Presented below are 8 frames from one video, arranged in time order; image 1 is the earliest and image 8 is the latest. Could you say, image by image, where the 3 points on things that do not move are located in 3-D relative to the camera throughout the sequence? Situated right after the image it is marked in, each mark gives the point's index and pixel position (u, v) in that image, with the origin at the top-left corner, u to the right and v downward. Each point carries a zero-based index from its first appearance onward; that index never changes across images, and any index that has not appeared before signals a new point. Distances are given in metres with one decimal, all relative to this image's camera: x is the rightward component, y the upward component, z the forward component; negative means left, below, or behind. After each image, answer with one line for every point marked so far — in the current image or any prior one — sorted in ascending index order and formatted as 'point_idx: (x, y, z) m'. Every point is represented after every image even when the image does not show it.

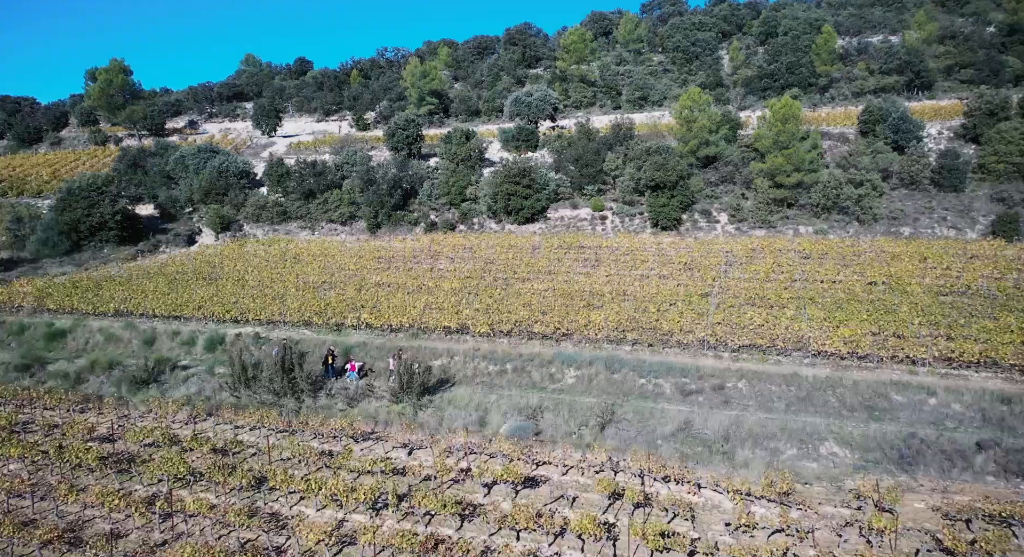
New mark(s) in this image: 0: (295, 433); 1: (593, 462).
0: (-6.0, -4.3, +19.1) m
1: (+2.0, -4.4, +16.5) m
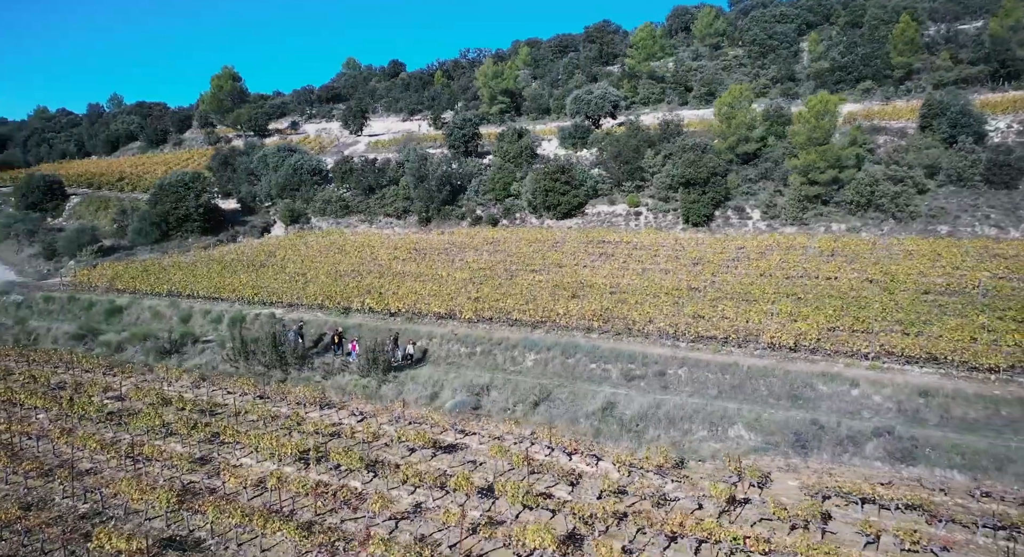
0: (-7.5, -3.8, +21.4) m
1: (0.0, -4.0, +17.7) m
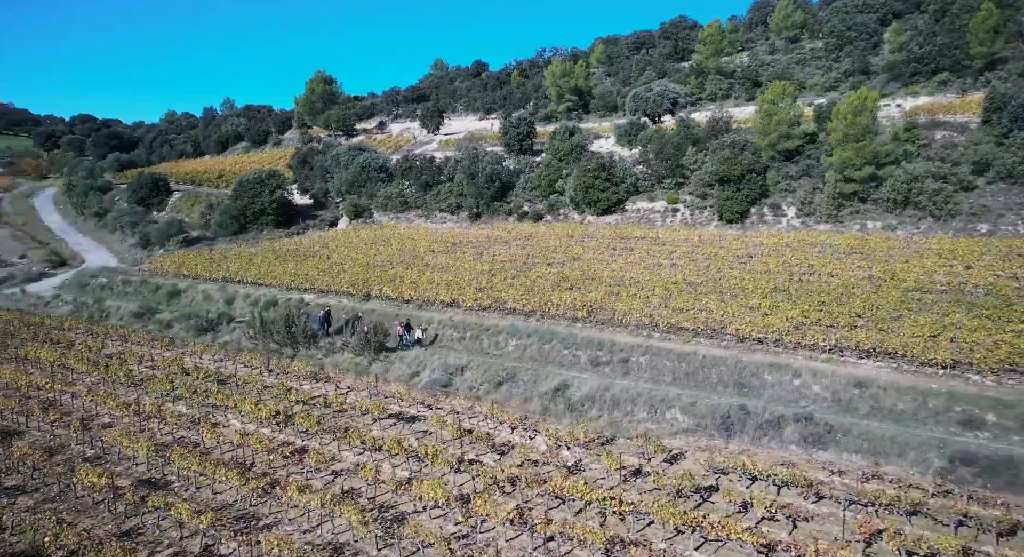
0: (-8.3, -3.3, +23.8) m
1: (-1.2, -3.7, +19.1) m
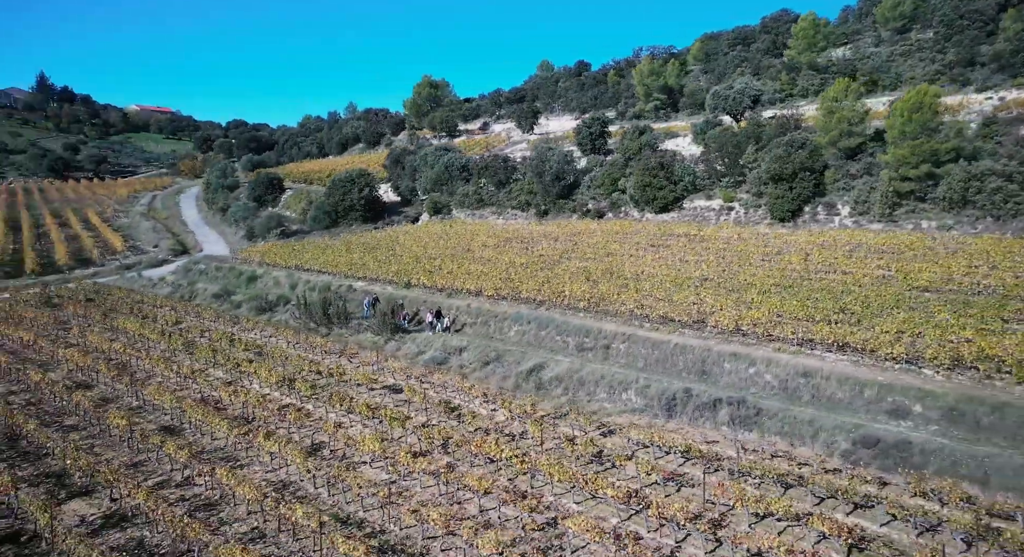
0: (-8.1, -2.7, +26.7) m
1: (-1.9, -3.2, +21.0) m
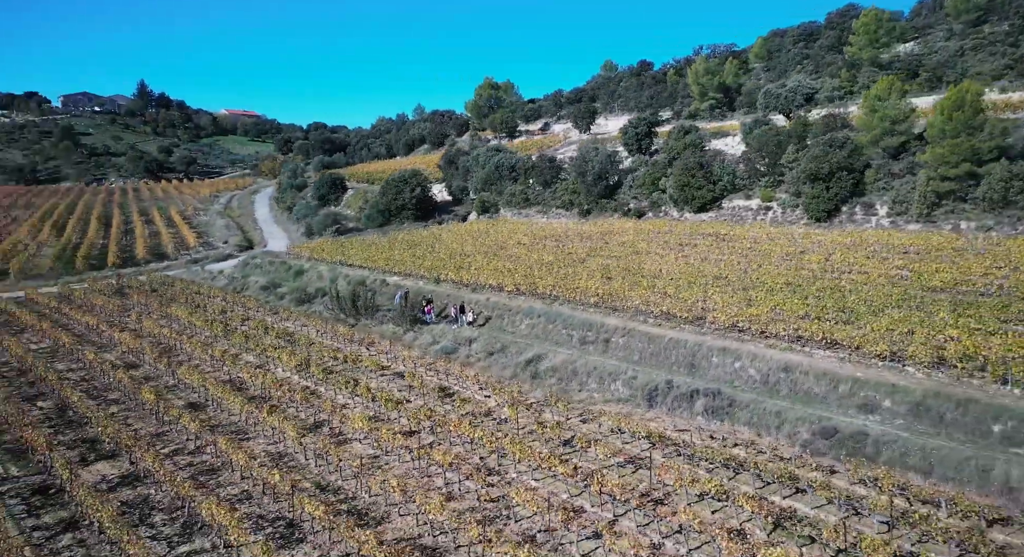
0: (-7.5, -2.4, +28.4) m
1: (-1.9, -3.0, +22.2) m
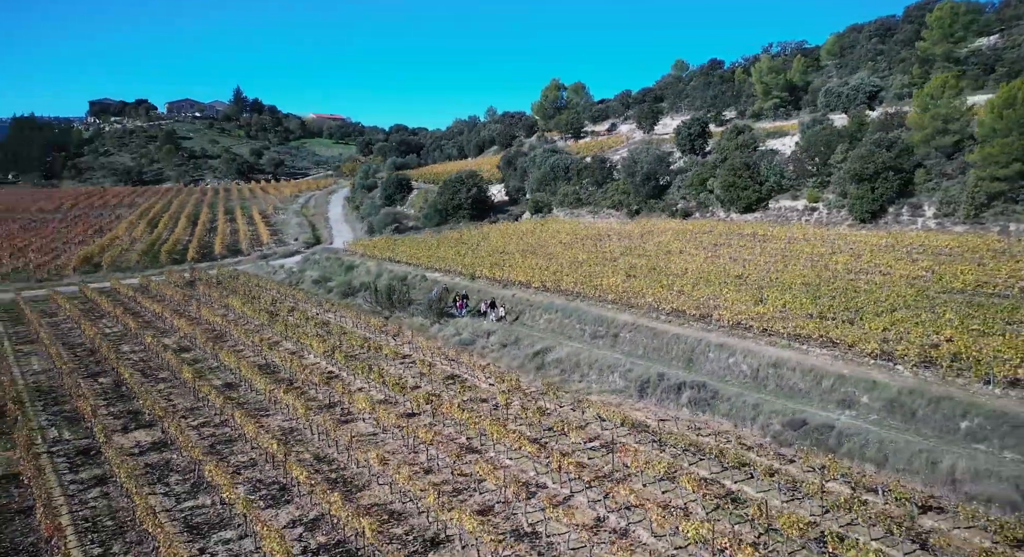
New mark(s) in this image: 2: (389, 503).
0: (-6.6, -2.1, +30.1) m
1: (-1.6, -2.8, +23.3) m
2: (-2.4, -4.3, +13.3) m
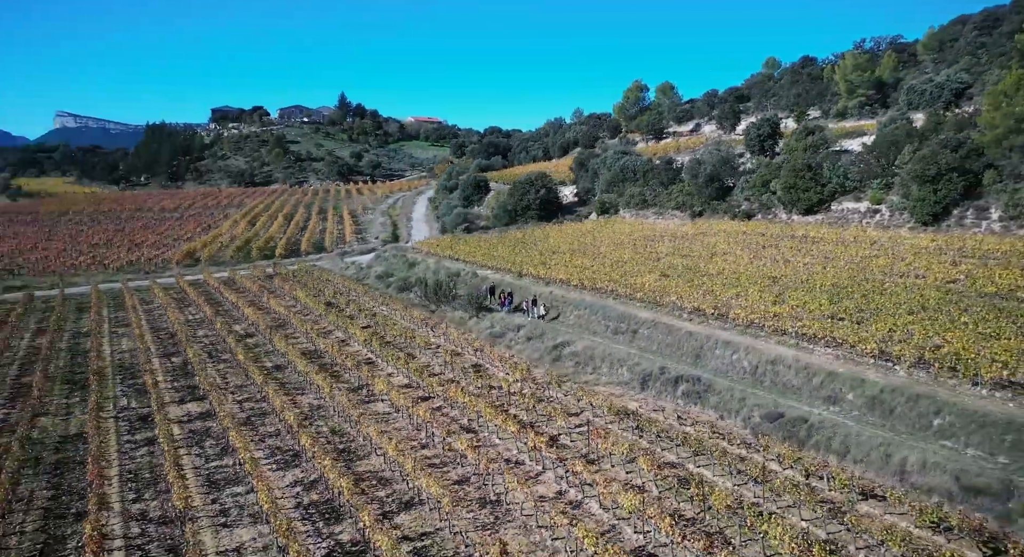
0: (-4.9, -1.9, +32.0) m
1: (-0.8, -2.6, +24.6) m
2: (-2.8, -4.1, +14.8) m
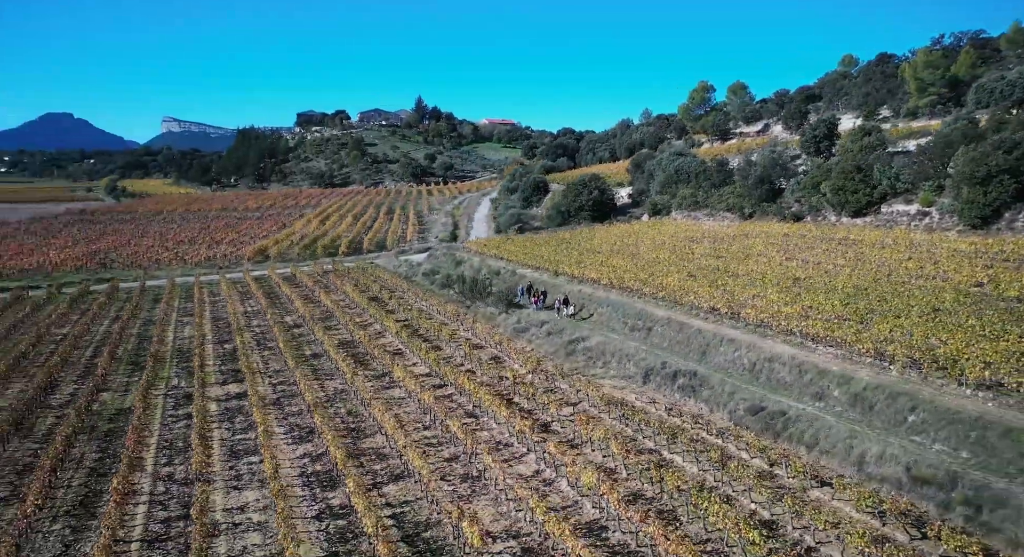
0: (-3.4, -1.7, +33.4) m
1: (-0.1, -2.5, +25.7) m
2: (-3.0, -3.9, +16.1) m
